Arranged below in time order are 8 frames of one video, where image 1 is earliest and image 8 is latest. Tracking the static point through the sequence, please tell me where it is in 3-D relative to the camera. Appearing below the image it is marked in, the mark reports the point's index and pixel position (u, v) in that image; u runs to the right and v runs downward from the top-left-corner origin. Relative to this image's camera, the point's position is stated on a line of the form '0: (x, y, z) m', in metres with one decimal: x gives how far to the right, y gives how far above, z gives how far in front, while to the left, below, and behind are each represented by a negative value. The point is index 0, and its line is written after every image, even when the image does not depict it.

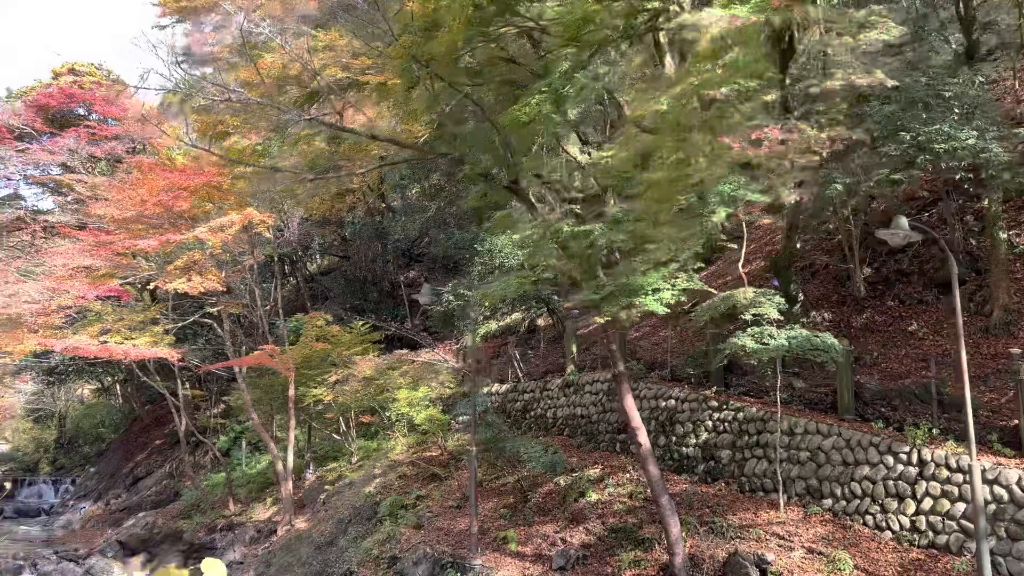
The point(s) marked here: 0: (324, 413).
0: (-3.0, -2.0, +13.4) m
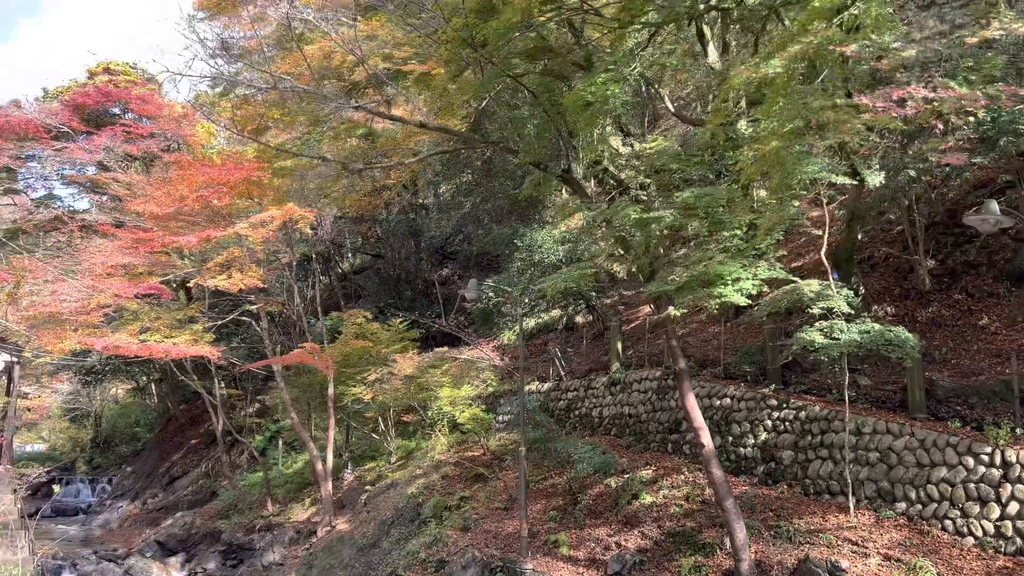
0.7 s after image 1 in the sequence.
0: (-2.4, -2.0, +13.2) m
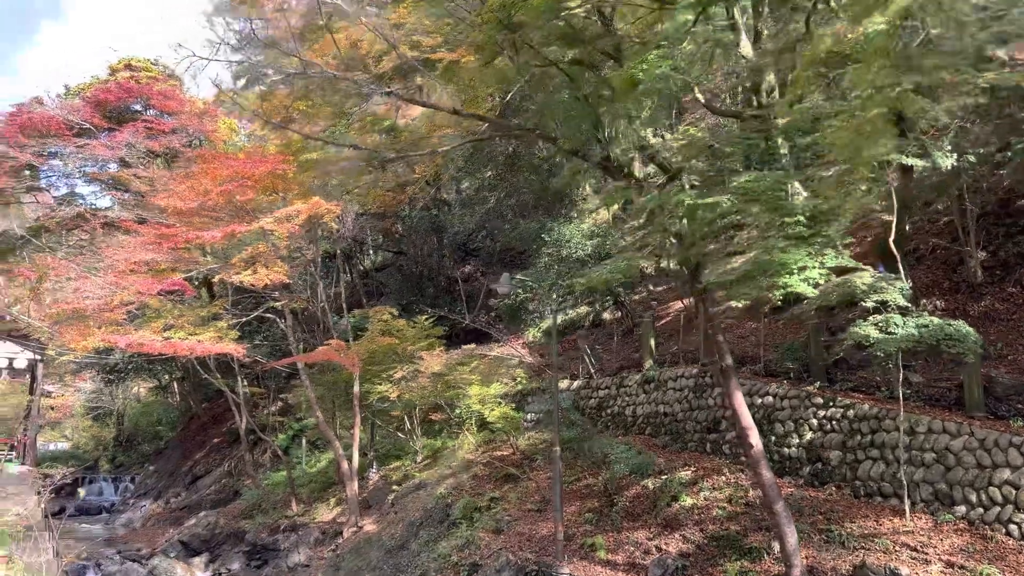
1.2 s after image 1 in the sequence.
0: (-1.9, -1.9, +12.9) m
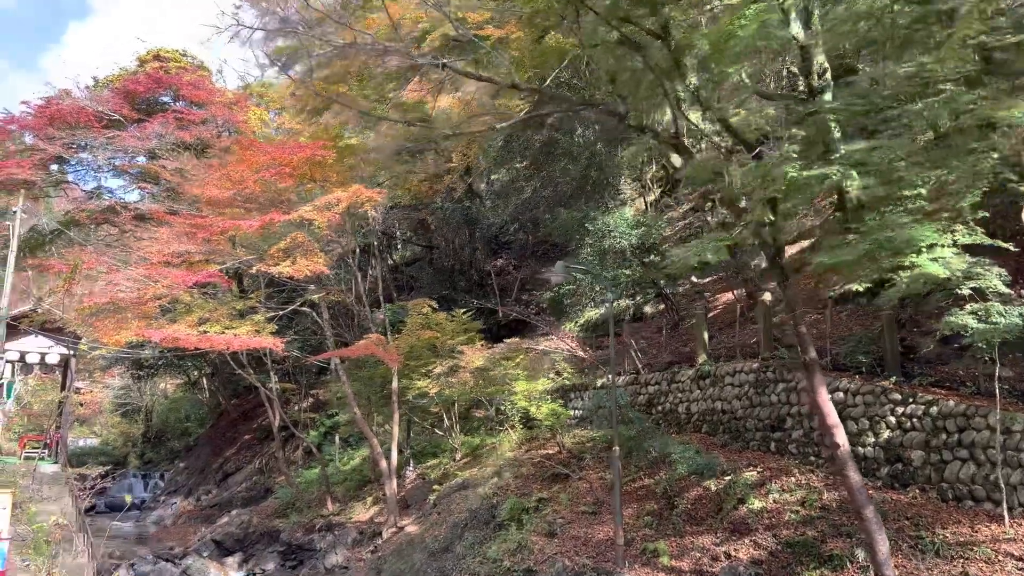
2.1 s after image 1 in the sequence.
0: (-1.3, -1.8, +12.5) m
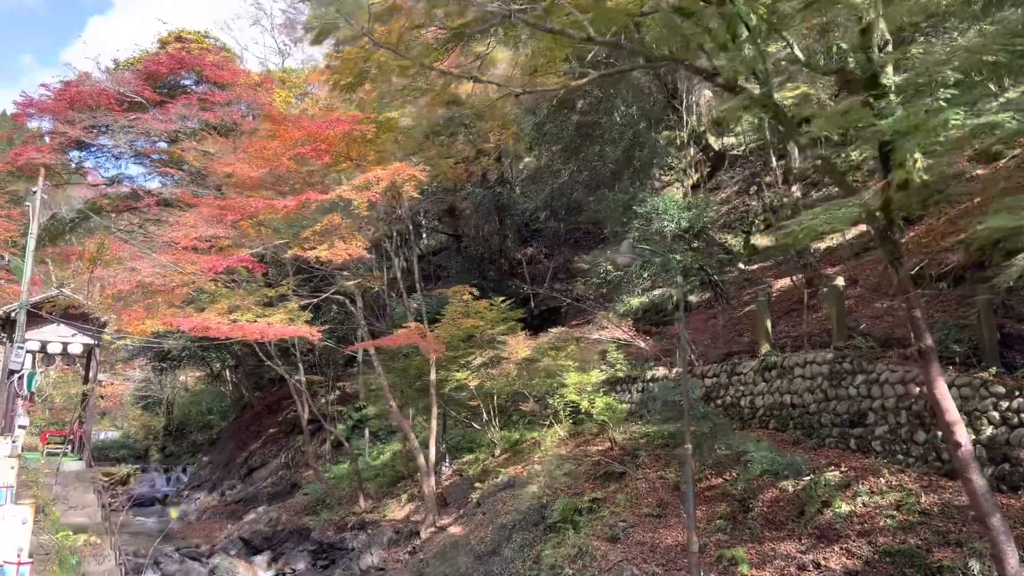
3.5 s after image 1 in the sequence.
0: (-0.7, -1.6, +11.9) m
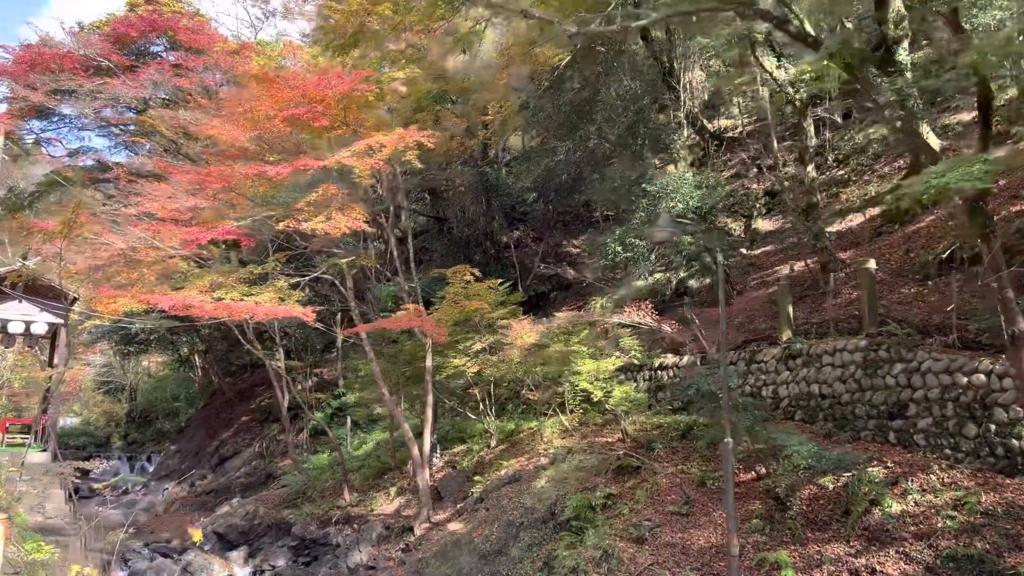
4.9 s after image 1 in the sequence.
0: (-0.7, -1.4, +11.3) m
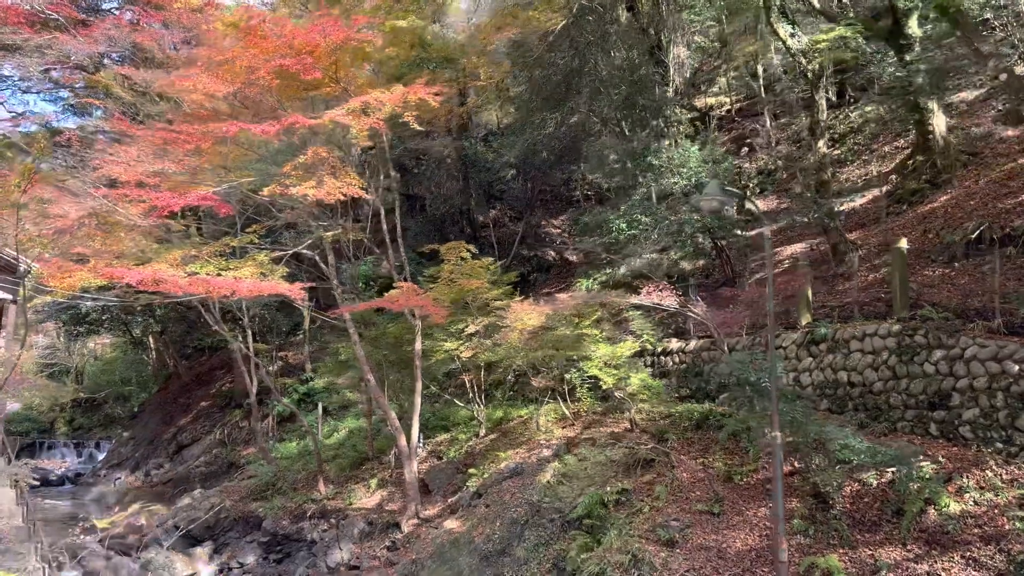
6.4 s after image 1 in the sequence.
0: (-0.9, -1.1, +10.6) m
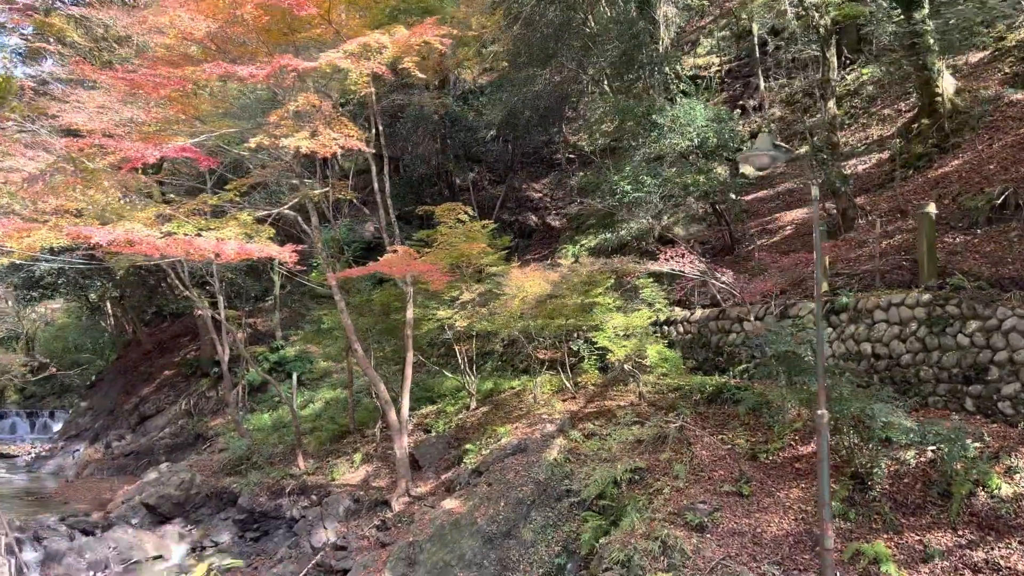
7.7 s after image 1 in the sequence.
0: (-1.0, -0.7, +10.0) m
